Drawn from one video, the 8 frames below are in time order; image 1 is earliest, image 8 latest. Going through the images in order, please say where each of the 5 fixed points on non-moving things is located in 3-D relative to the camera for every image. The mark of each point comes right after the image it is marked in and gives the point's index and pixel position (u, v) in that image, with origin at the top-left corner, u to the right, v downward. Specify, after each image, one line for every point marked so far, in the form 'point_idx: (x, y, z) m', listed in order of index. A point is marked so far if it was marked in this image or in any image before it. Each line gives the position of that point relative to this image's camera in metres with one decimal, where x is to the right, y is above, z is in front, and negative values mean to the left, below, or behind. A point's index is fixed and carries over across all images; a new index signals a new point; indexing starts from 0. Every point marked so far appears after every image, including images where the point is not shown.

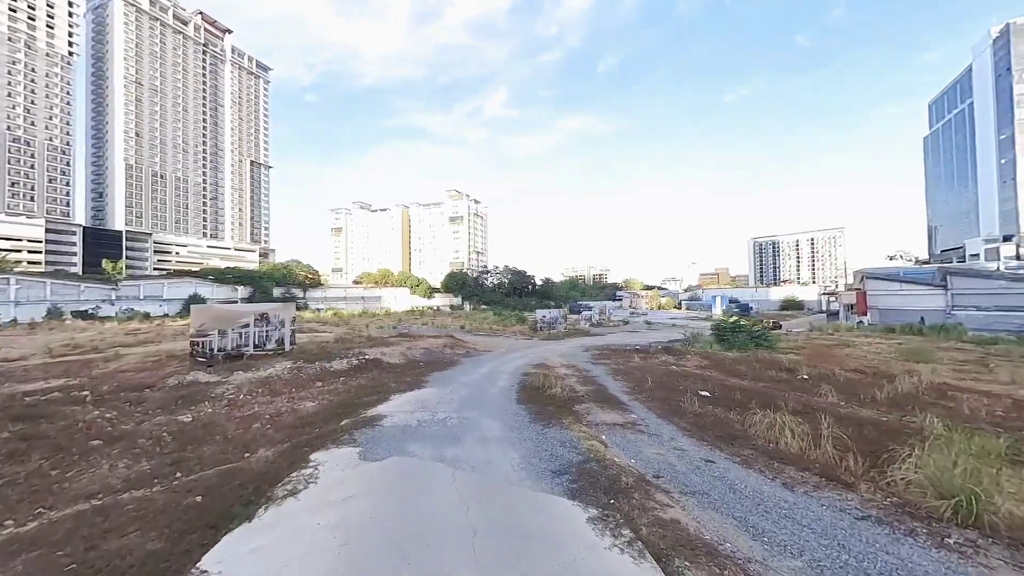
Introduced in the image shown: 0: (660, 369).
0: (+7.0, -3.9, +16.6) m
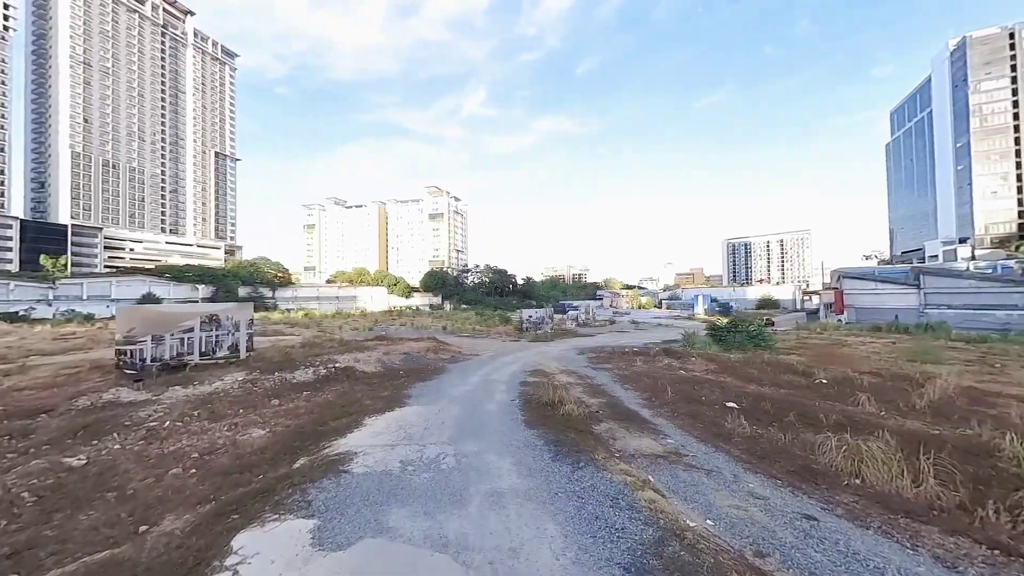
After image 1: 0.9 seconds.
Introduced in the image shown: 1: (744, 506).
0: (+6.8, -3.8, +15.1) m
1: (+3.2, -3.0, +4.8) m
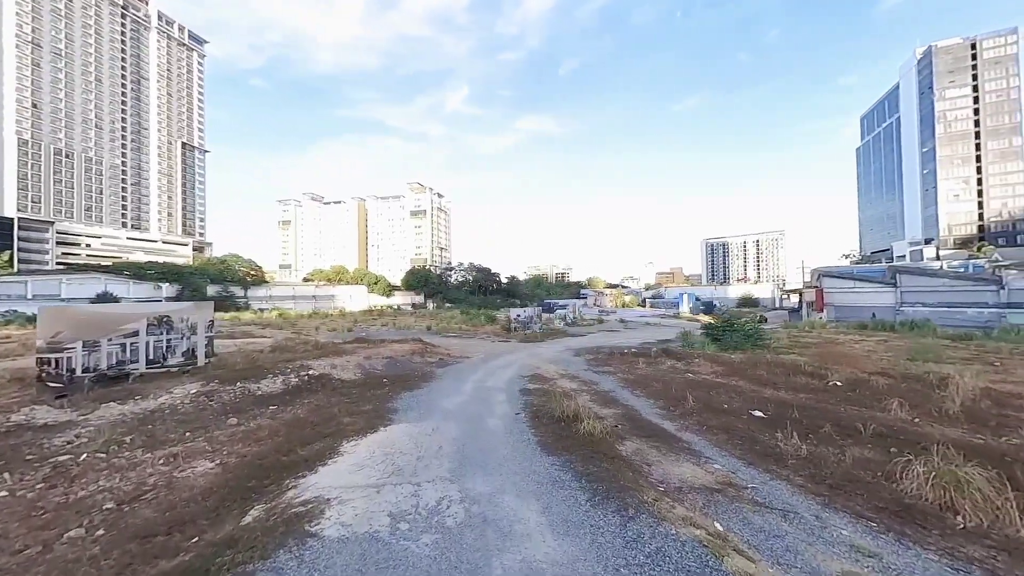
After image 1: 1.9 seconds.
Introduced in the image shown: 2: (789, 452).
0: (+6.6, -3.6, +14.1) m
1: (+3.6, -2.9, +3.6) m
2: (+5.3, -3.1, +6.7) m
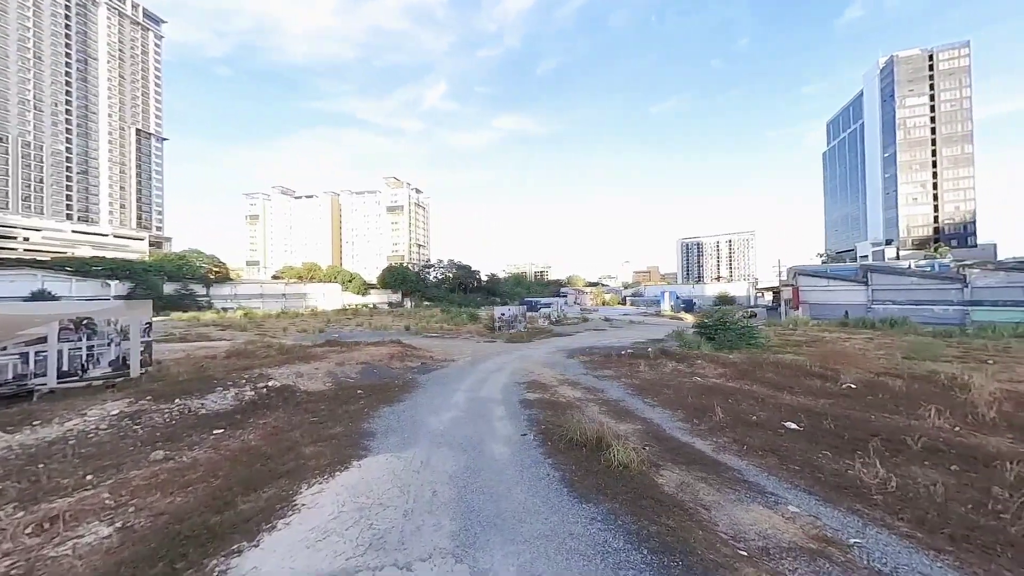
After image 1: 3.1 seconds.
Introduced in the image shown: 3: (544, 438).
0: (+6.4, -3.5, +12.9) m
1: (+4.0, -2.8, +2.3) m
2: (+5.5, -3.0, +5.5) m
3: (+0.6, -3.0, +7.0) m
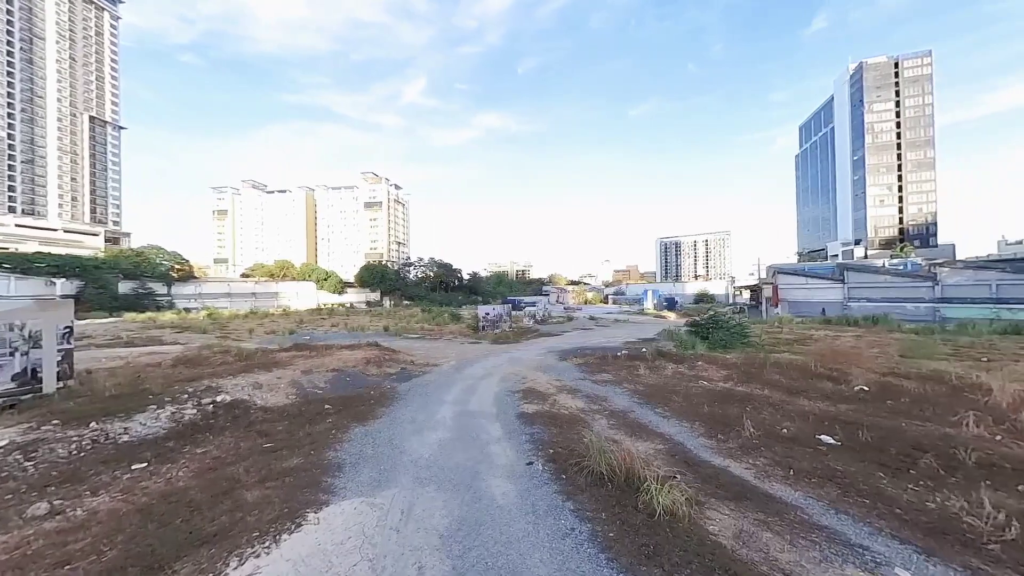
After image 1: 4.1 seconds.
0: (+6.1, -3.4, +11.9) m
1: (+4.3, -2.7, +1.1) m
2: (+5.6, -2.9, +4.4) m
3: (+0.7, -2.9, +5.7) m
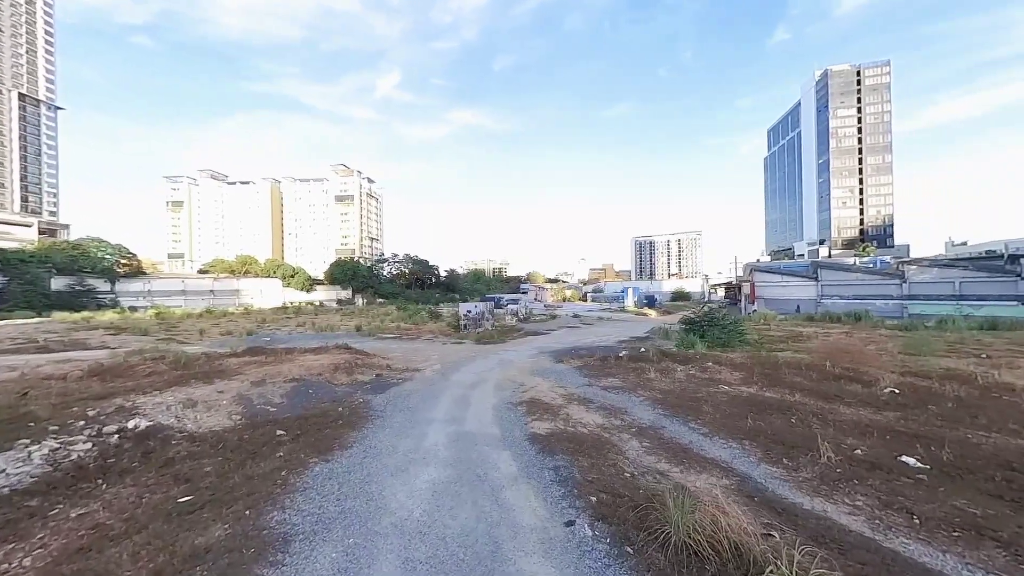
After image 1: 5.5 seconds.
0: (+6.1, -3.2, +10.5) m
1: (+5.0, -2.6, -0.4) m
2: (+6.1, -2.8, +2.9) m
3: (+1.1, -2.7, +3.9) m
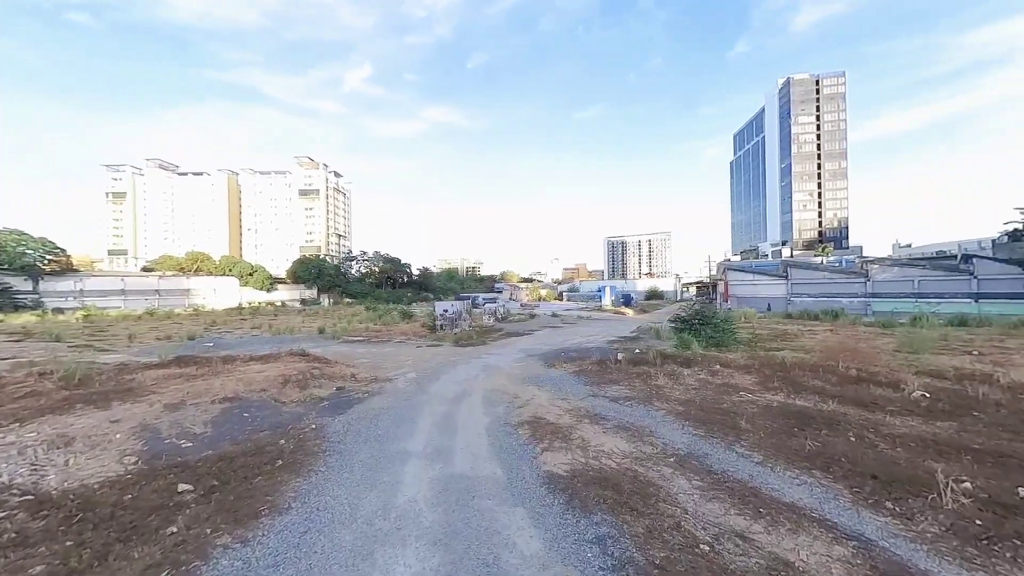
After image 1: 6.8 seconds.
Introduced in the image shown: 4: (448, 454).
0: (+6.0, -3.0, +9.0) m
1: (+5.7, -2.4, -1.9) m
2: (+6.6, -2.6, +1.5) m
3: (+1.5, -2.6, +2.1) m
4: (-1.1, -2.8, +6.1) m
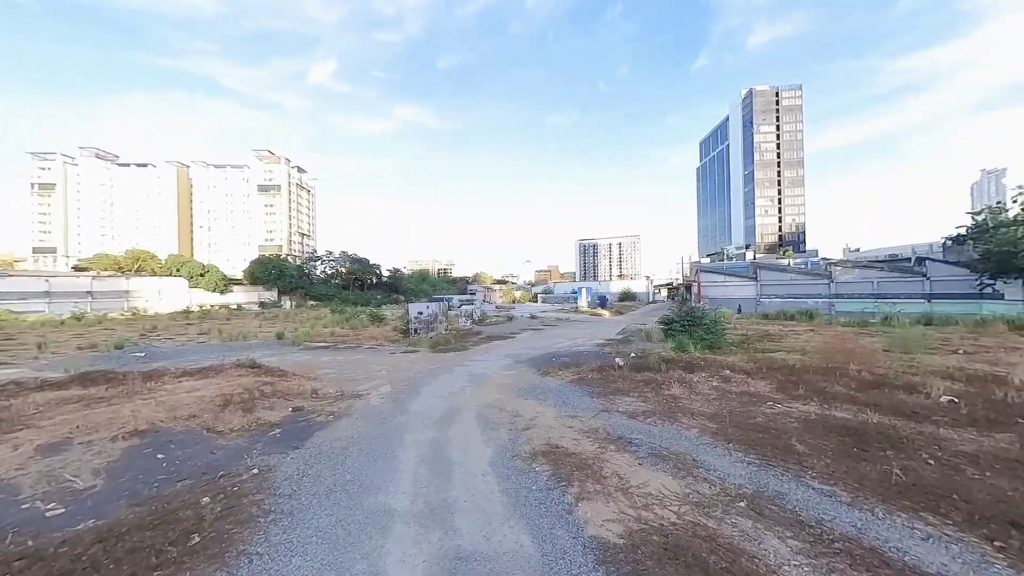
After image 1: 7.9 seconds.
0: (+6.0, -2.9, +7.9) m
1: (+6.6, -2.3, -3.0) m
2: (+7.2, -2.5, +0.4) m
3: (+2.1, -2.5, +0.6) m
4: (-0.8, -2.8, +4.4) m
